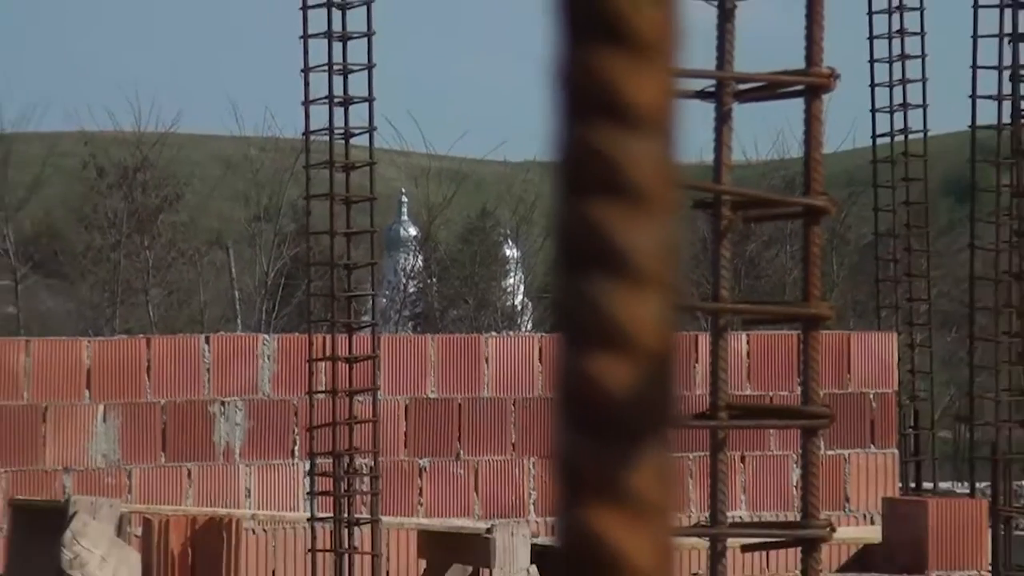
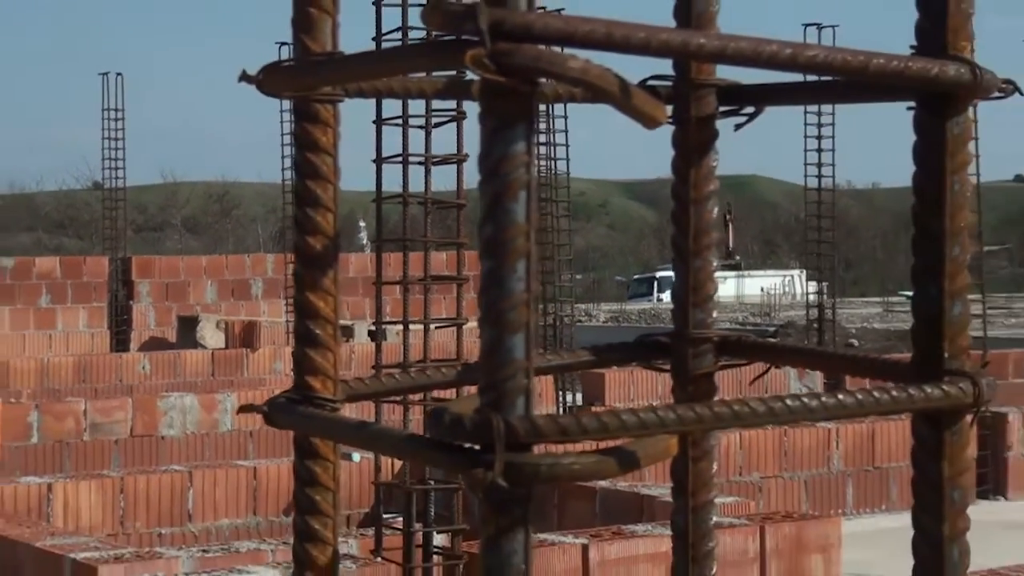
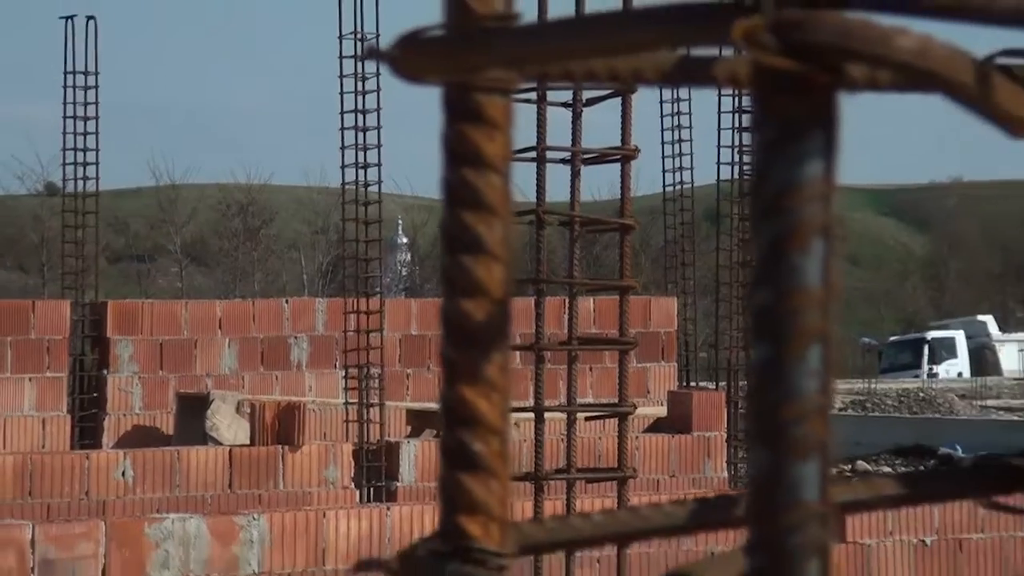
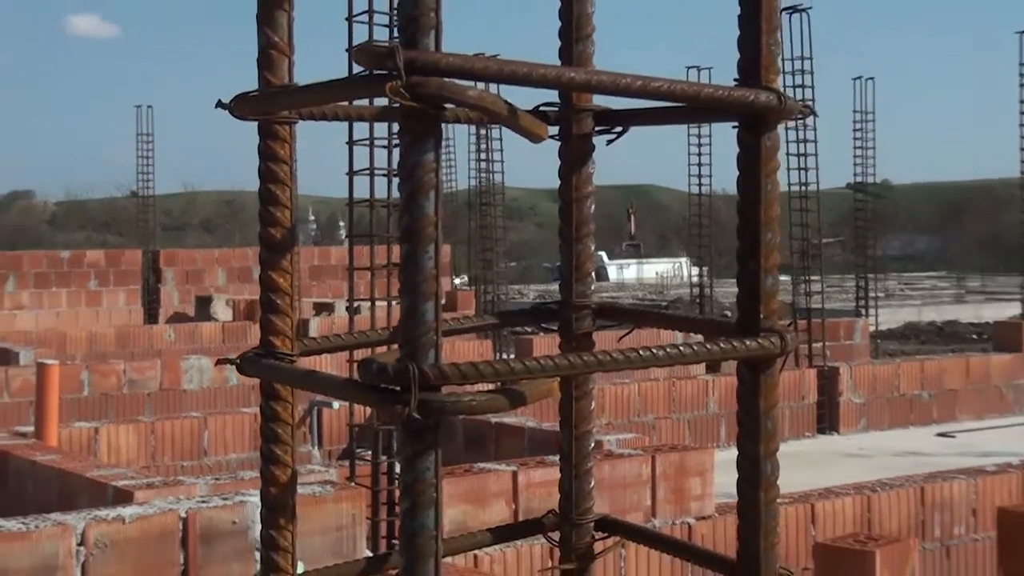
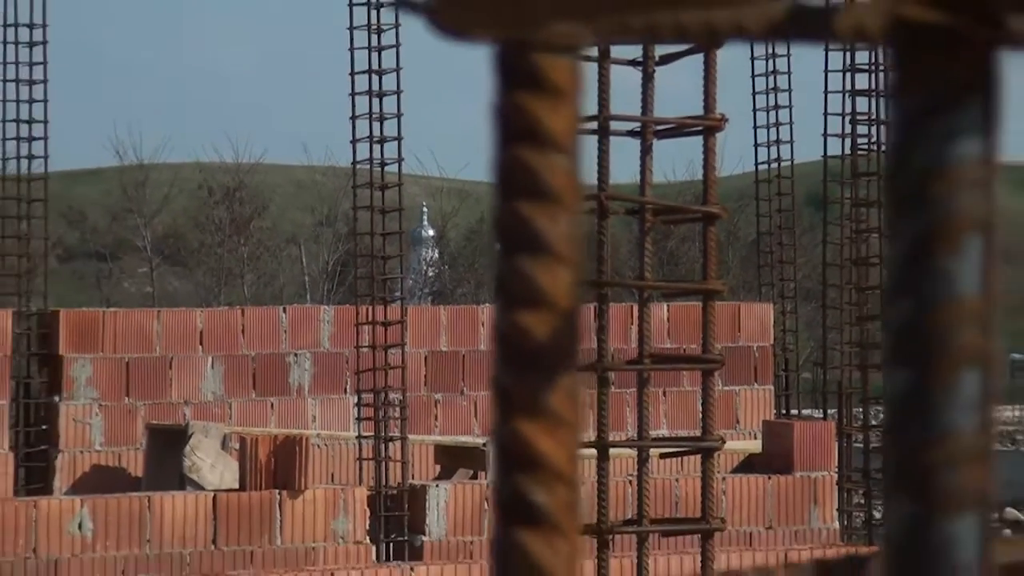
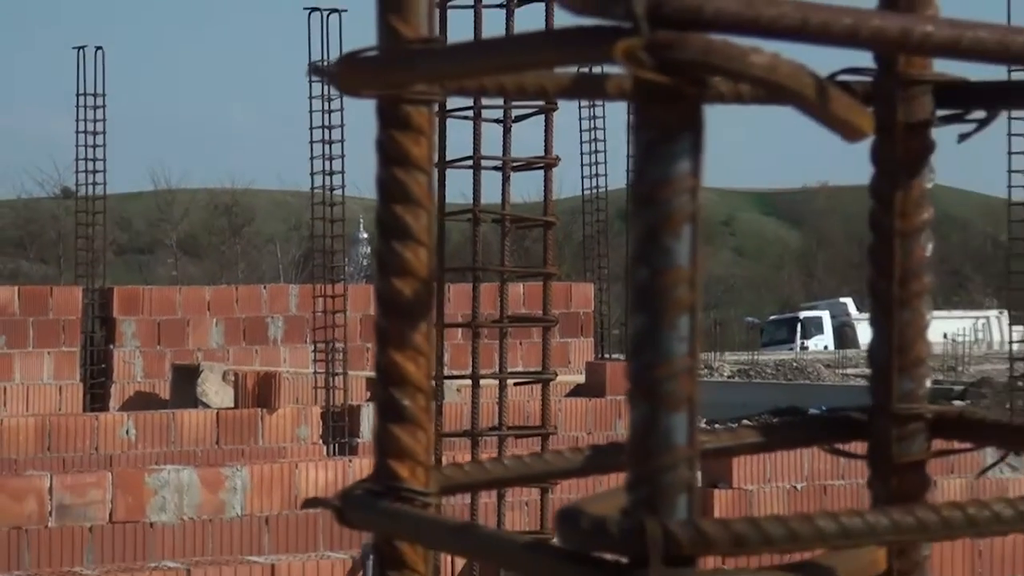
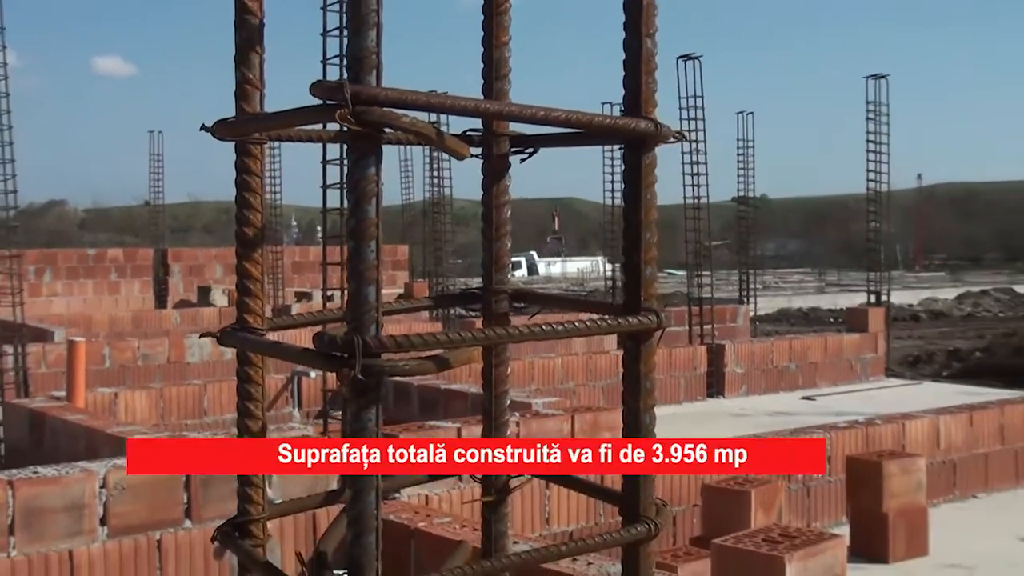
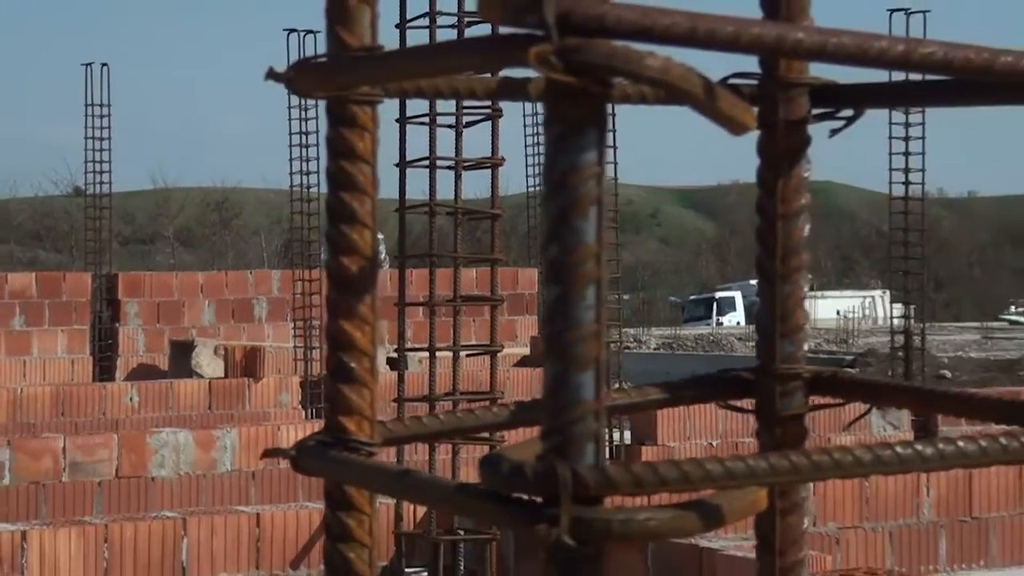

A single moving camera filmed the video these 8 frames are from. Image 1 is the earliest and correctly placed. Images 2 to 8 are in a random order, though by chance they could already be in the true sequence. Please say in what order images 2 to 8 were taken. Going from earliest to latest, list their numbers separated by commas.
5, 3, 6, 8, 2, 4, 7
